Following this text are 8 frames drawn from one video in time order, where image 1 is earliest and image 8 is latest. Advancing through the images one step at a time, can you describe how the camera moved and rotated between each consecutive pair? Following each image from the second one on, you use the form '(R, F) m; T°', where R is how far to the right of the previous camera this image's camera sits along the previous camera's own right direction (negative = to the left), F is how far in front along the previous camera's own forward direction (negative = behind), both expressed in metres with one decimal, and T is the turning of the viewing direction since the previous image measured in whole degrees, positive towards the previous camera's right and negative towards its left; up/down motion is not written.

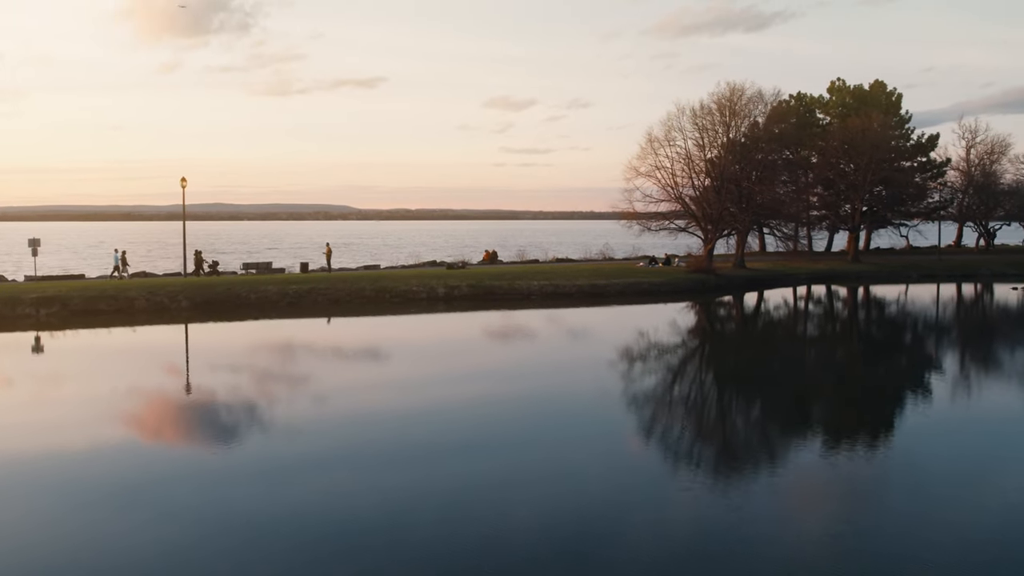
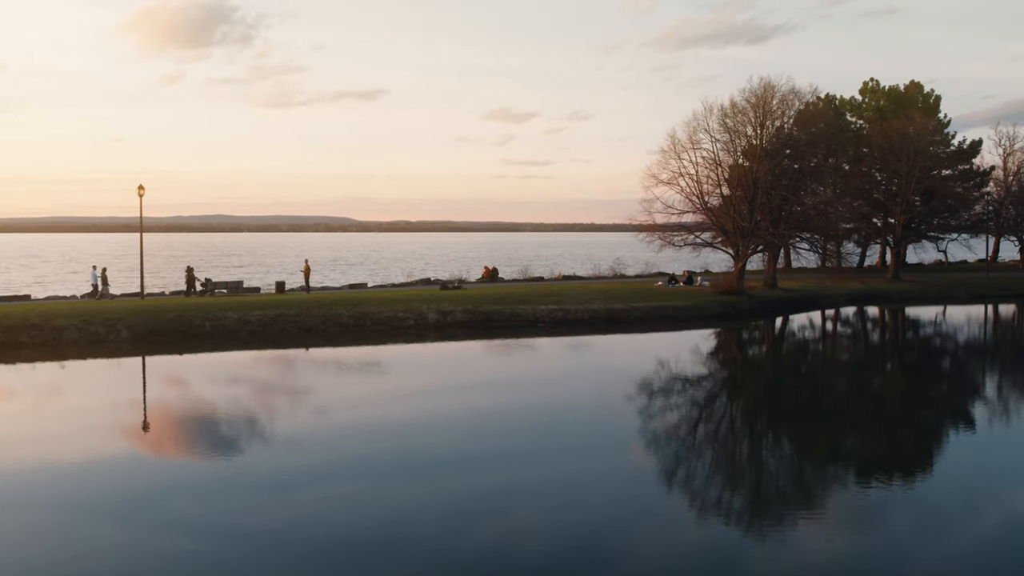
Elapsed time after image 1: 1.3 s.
(0.0, +3.5) m; 0°
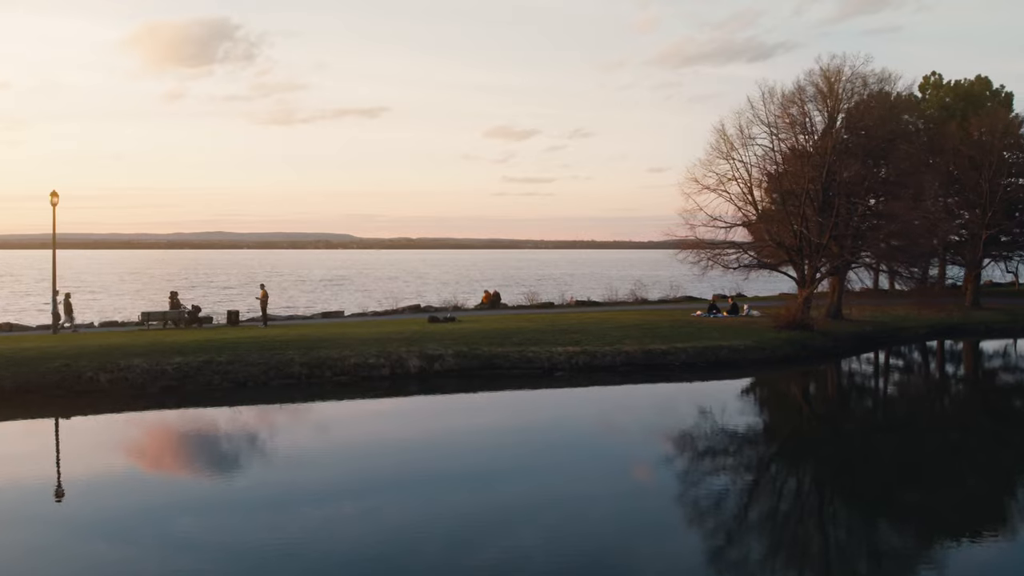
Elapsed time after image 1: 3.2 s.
(-0.1, +5.0) m; 0°
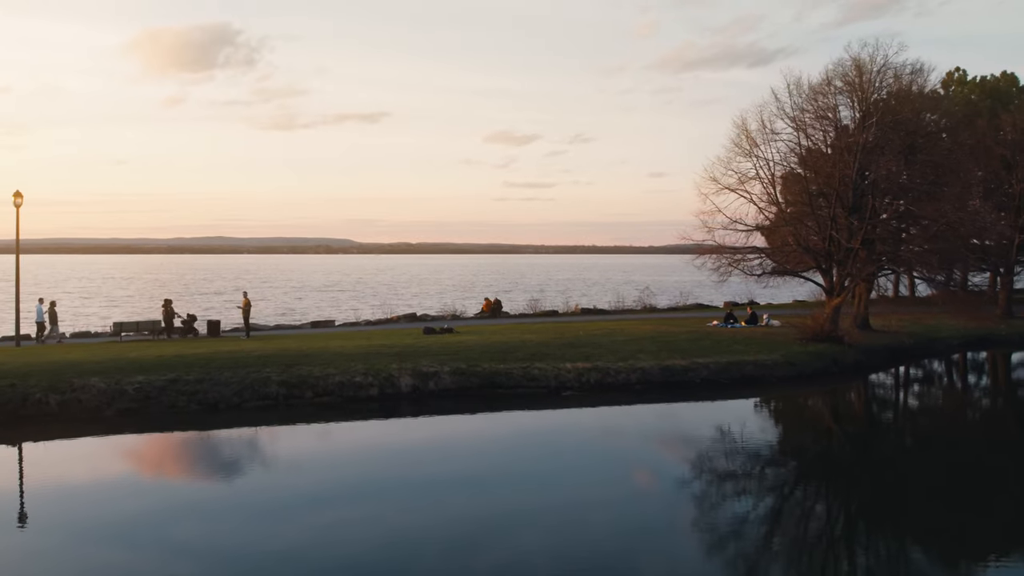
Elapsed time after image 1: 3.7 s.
(0.0, +1.6) m; 0°
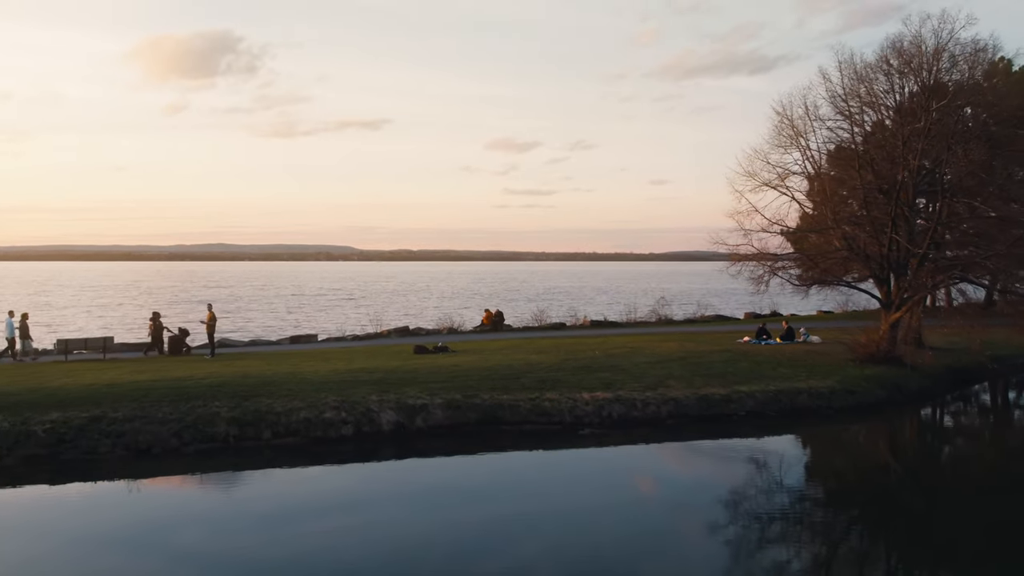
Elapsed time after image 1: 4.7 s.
(-0.1, +2.5) m; 0°
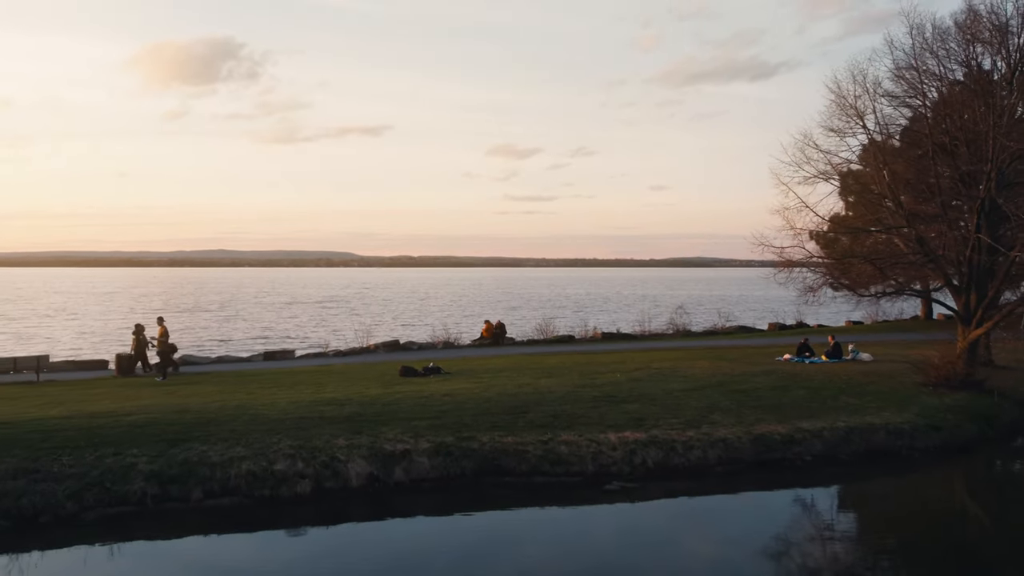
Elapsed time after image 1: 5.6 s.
(-0.1, +2.5) m; 0°
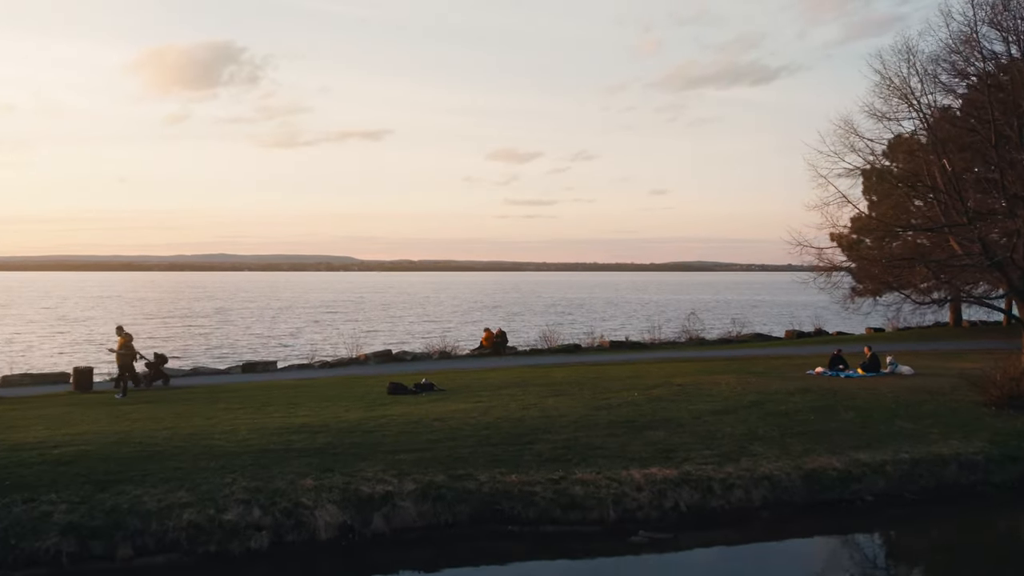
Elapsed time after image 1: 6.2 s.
(0.0, +1.6) m; 0°
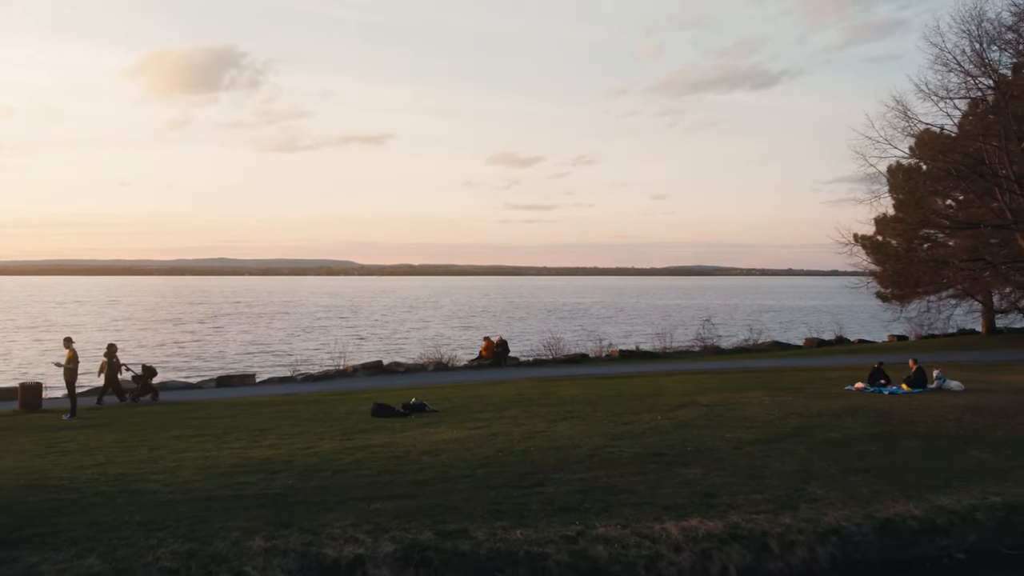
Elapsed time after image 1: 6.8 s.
(0.0, +1.6) m; 0°
